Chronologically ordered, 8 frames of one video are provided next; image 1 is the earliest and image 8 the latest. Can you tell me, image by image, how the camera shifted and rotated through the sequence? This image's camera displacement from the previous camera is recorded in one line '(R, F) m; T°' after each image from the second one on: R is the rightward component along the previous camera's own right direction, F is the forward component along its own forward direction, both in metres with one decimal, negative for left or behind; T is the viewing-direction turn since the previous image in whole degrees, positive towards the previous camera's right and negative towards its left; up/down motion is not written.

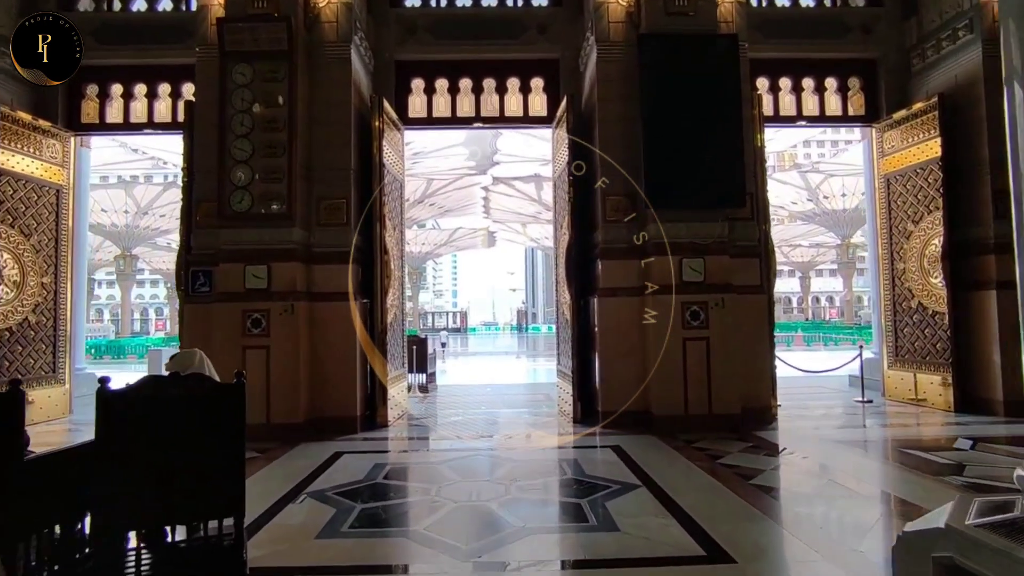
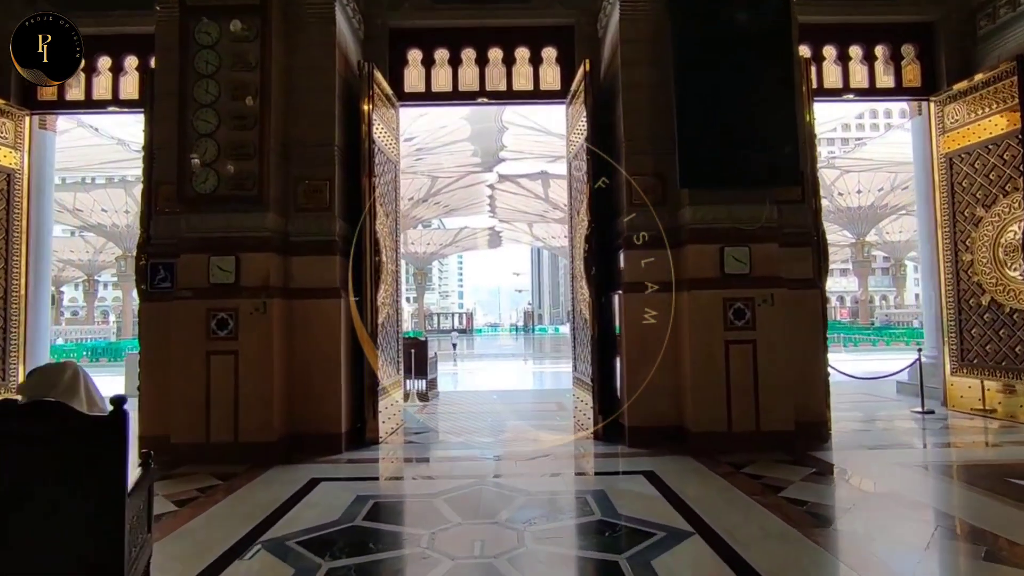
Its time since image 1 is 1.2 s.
(0.0, +0.9) m; -1°
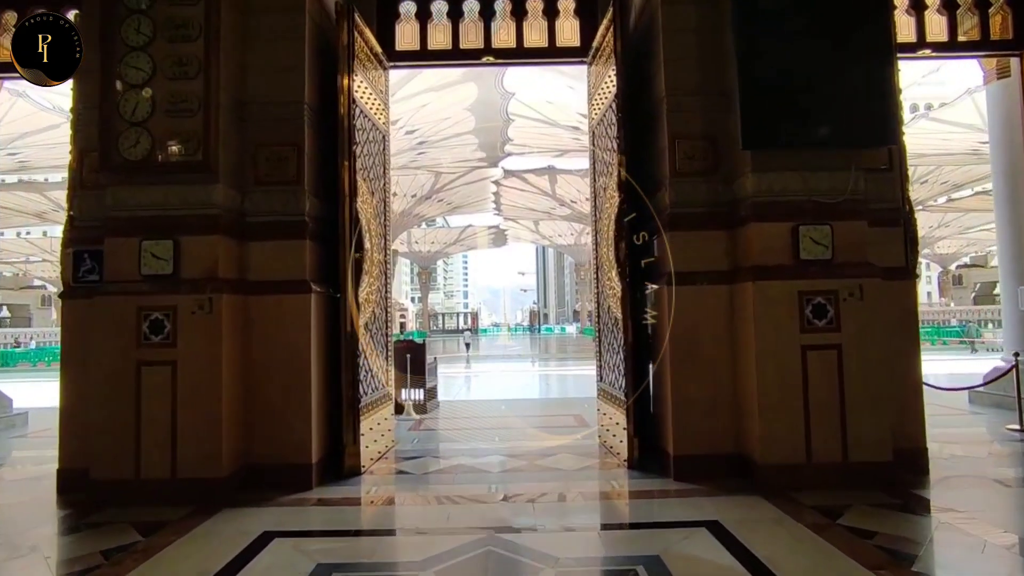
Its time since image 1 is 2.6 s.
(-0.1, +1.1) m; 0°
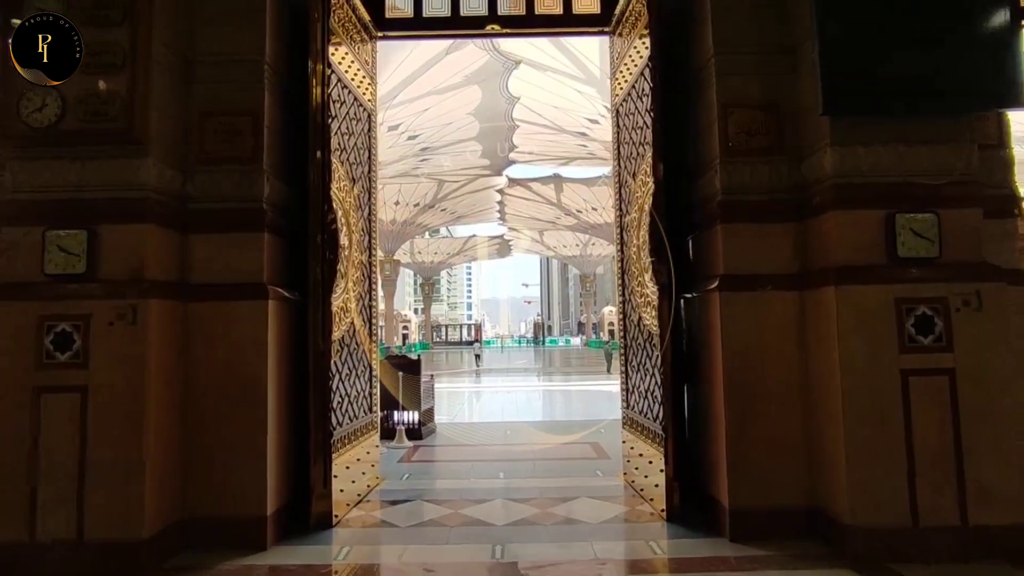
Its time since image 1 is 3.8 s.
(0.0, +0.9) m; 0°
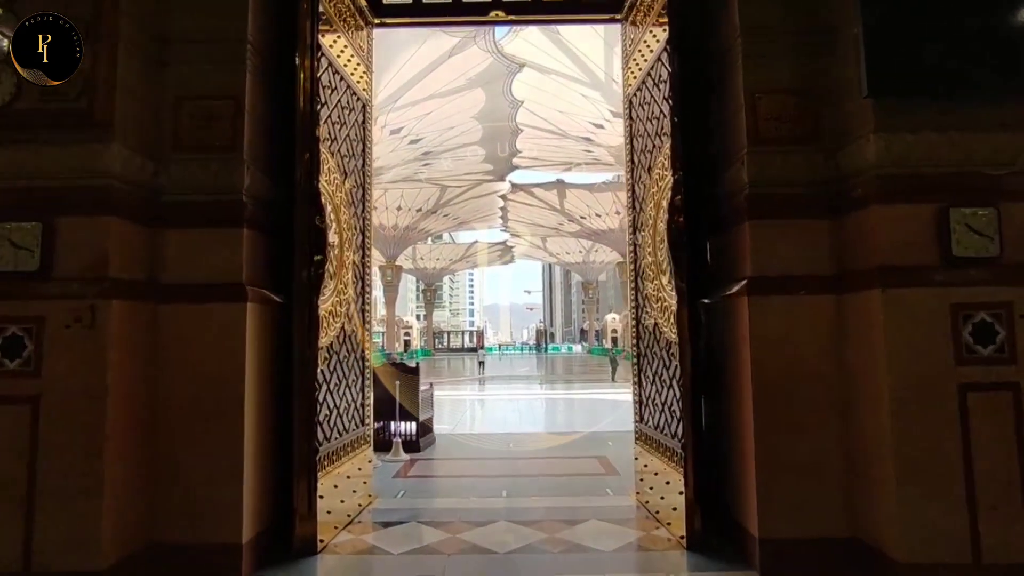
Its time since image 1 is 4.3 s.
(0.0, +0.3) m; 0°
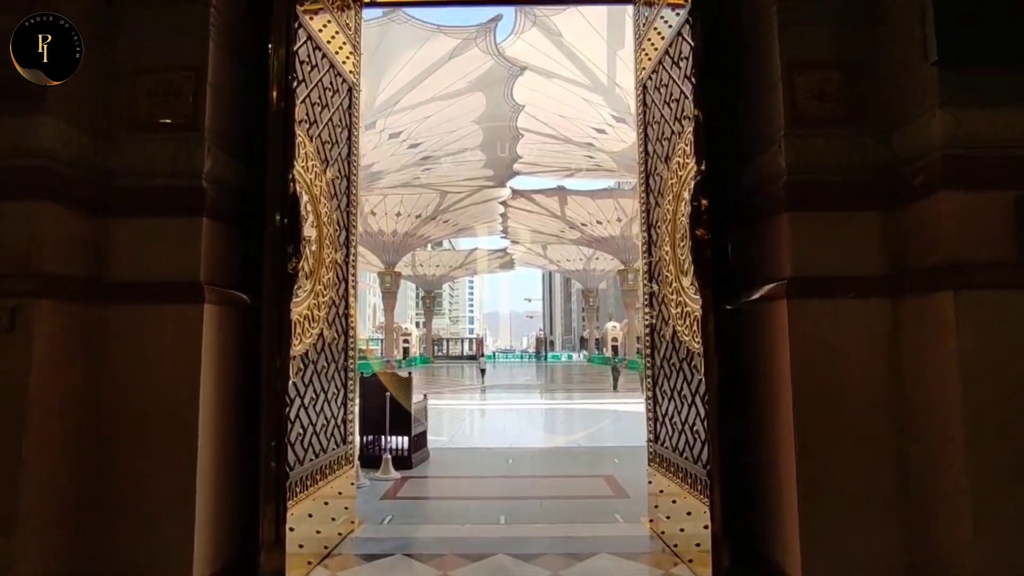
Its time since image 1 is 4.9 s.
(0.0, +0.4) m; 0°
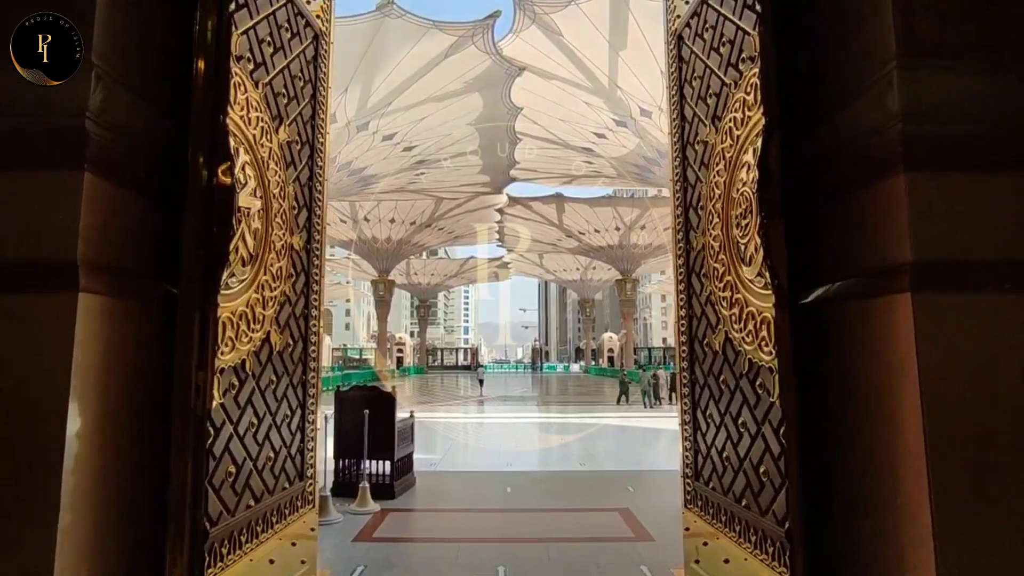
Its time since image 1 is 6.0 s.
(0.0, +0.8) m; 0°
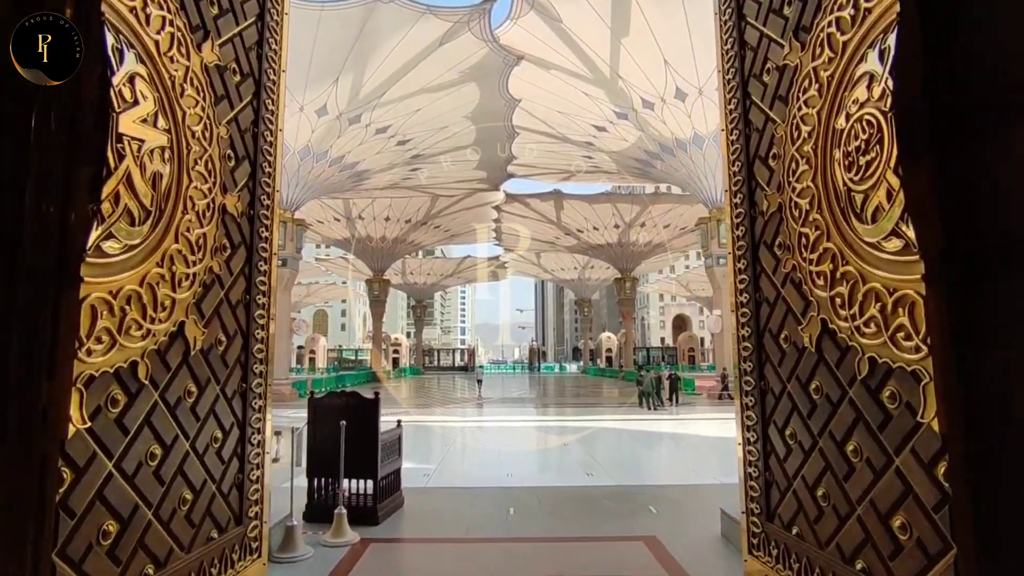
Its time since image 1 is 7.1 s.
(0.0, +0.7) m; 0°
